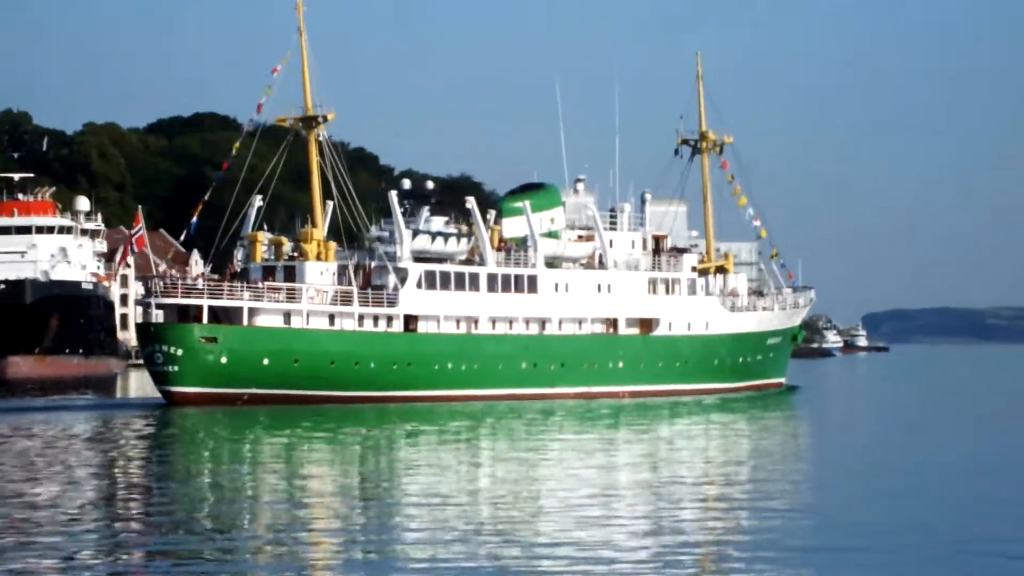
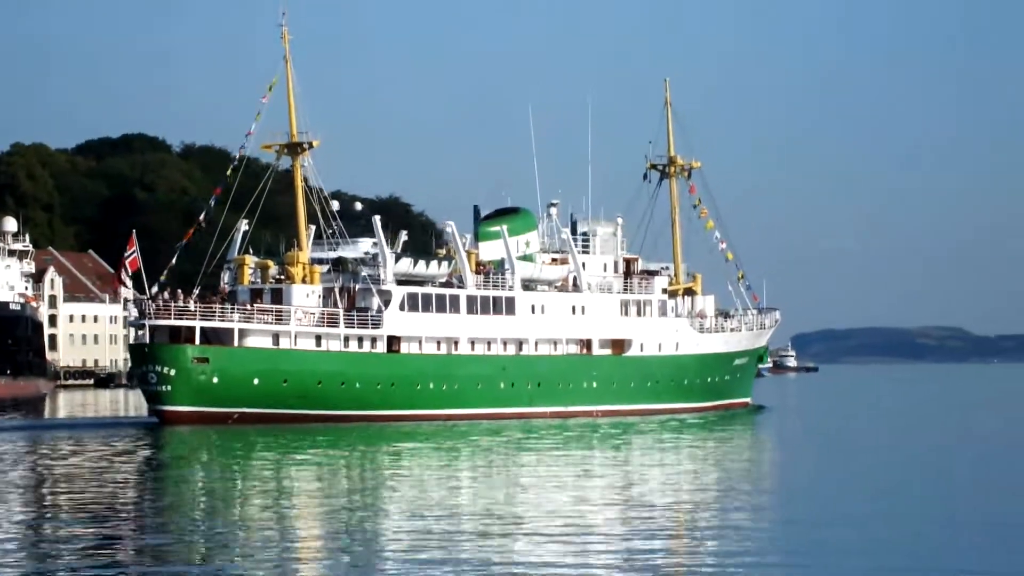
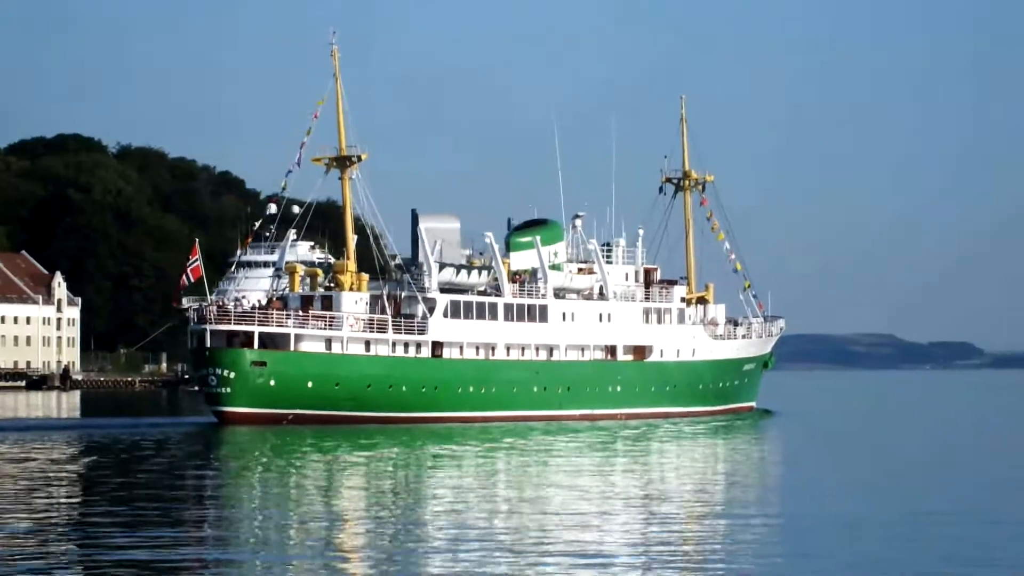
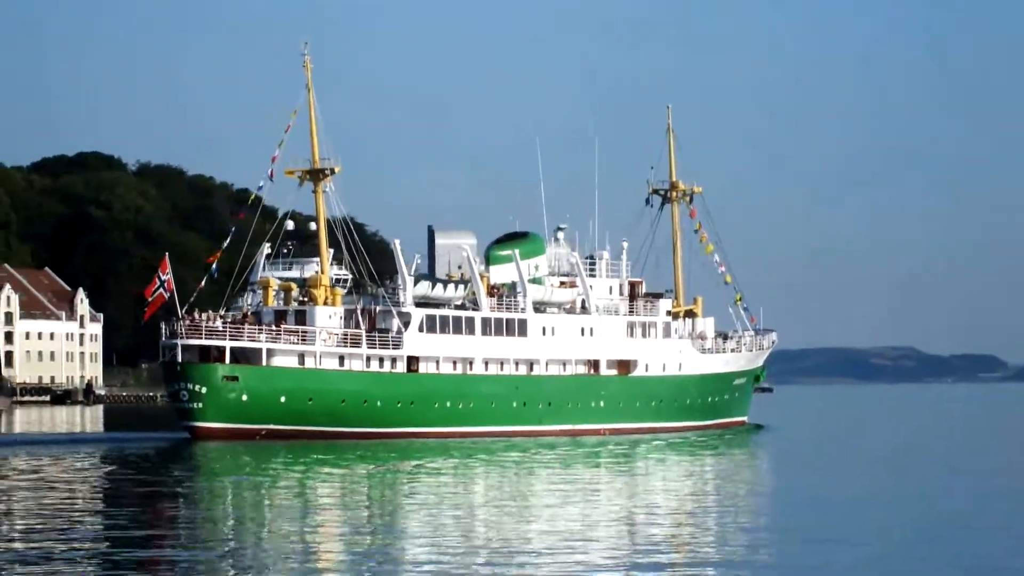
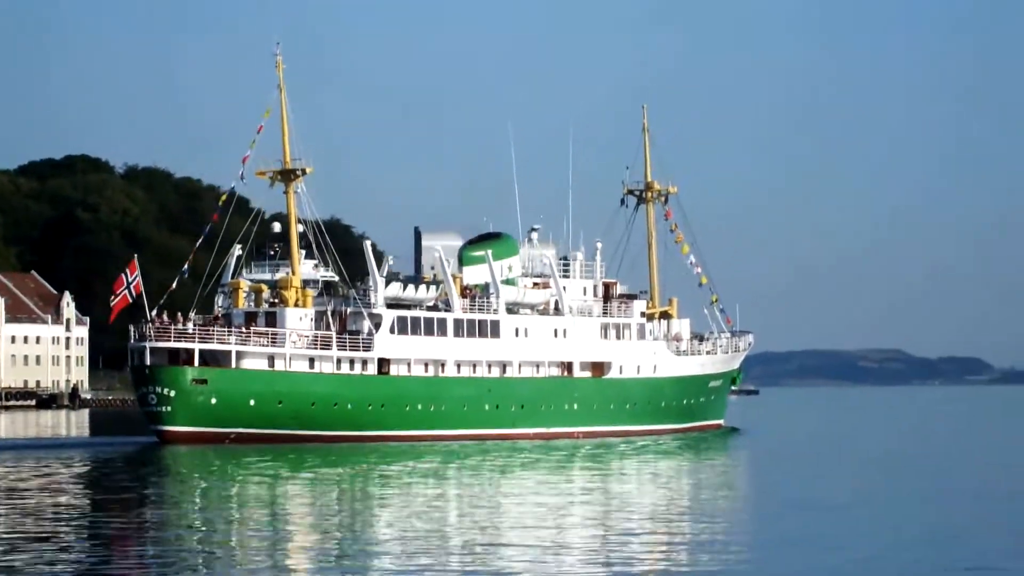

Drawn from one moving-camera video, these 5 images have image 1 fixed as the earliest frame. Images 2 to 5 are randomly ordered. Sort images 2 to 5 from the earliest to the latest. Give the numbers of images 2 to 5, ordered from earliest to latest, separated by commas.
2, 5, 4, 3
